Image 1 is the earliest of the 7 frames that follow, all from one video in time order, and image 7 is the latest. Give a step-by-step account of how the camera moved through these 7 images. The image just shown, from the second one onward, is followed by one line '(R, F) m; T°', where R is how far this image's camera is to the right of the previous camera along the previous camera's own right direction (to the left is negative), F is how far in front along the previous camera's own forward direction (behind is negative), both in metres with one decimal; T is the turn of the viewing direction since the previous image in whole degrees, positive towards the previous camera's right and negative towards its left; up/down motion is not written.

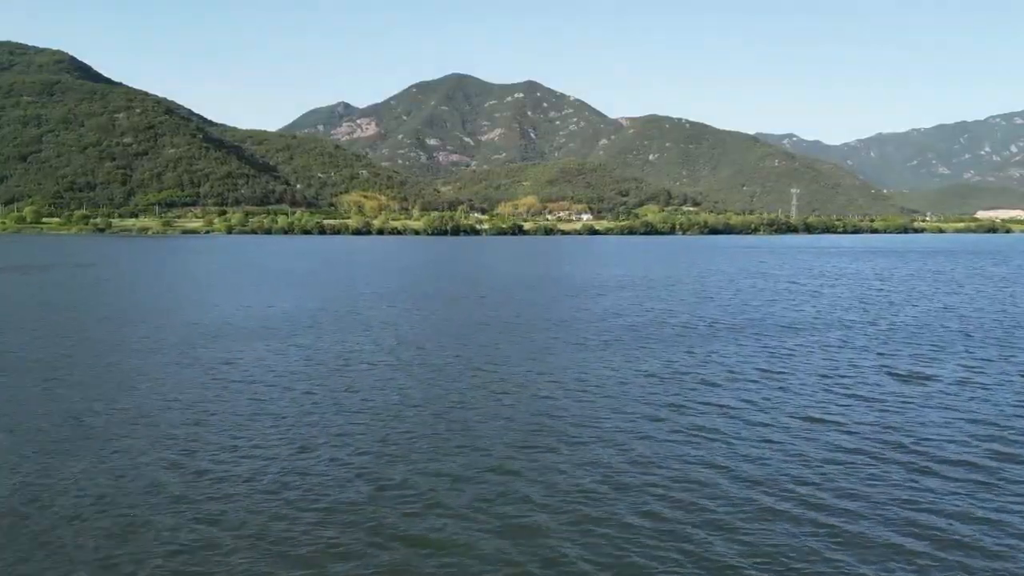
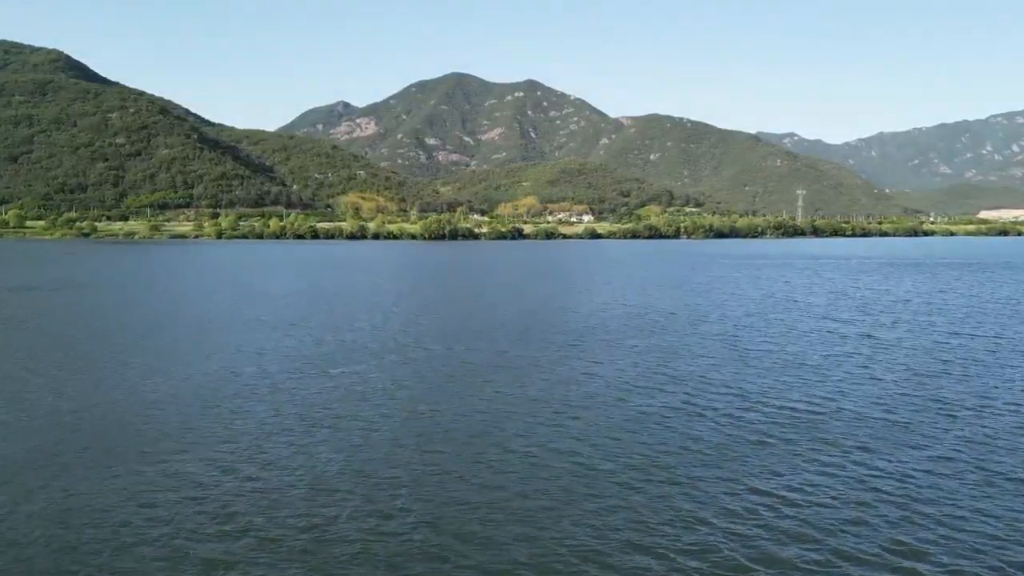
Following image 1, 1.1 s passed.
(+0.3, +5.6) m; 0°
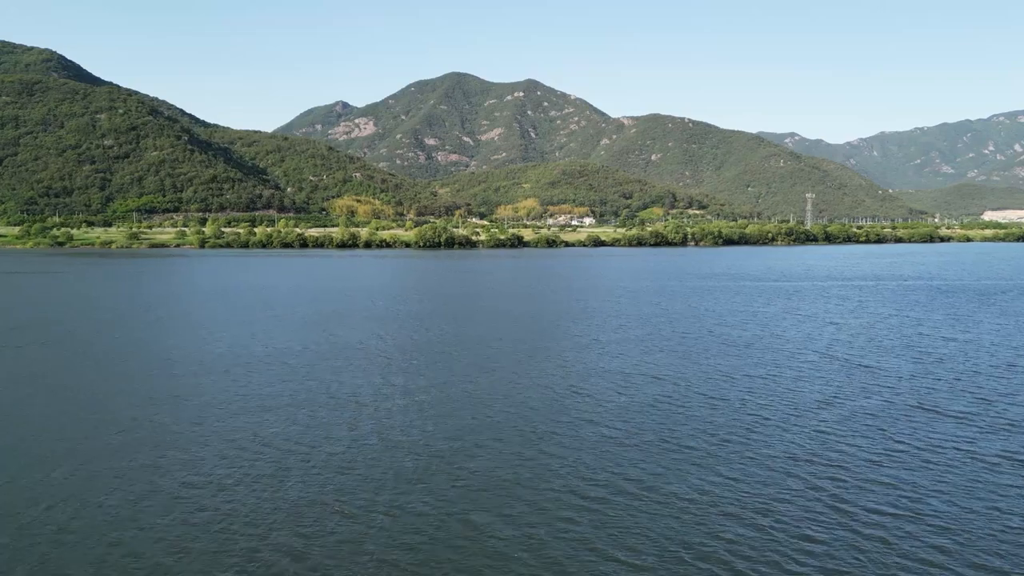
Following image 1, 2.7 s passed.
(+0.3, +8.8) m; 0°
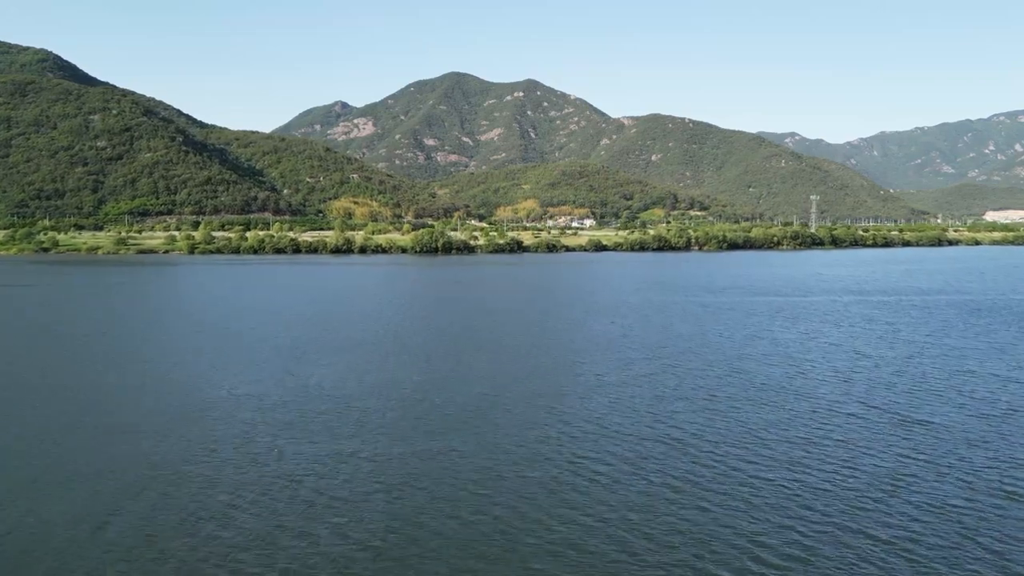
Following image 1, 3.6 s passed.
(+0.2, +4.5) m; 0°
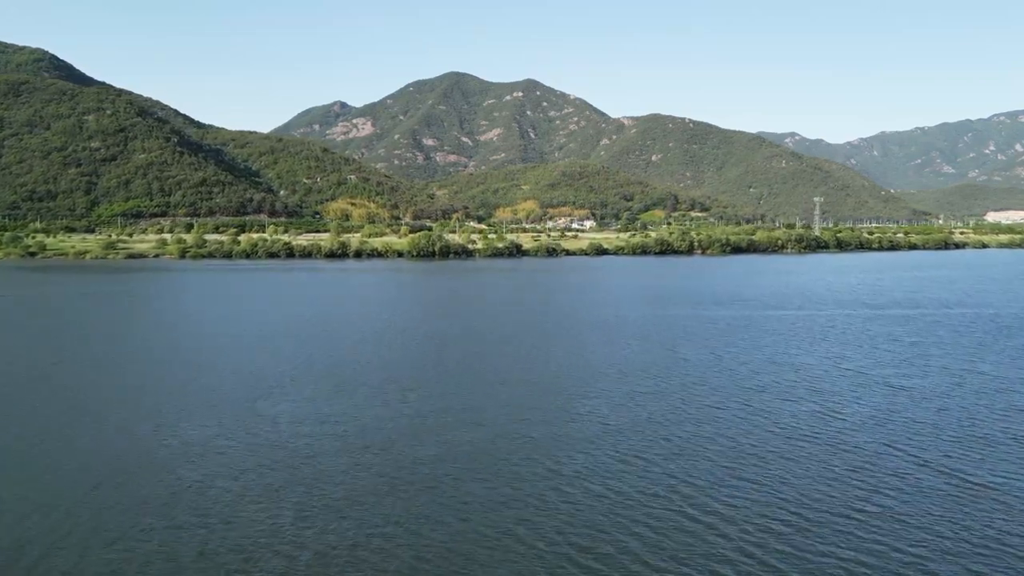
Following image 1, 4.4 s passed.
(+0.2, +3.8) m; 0°
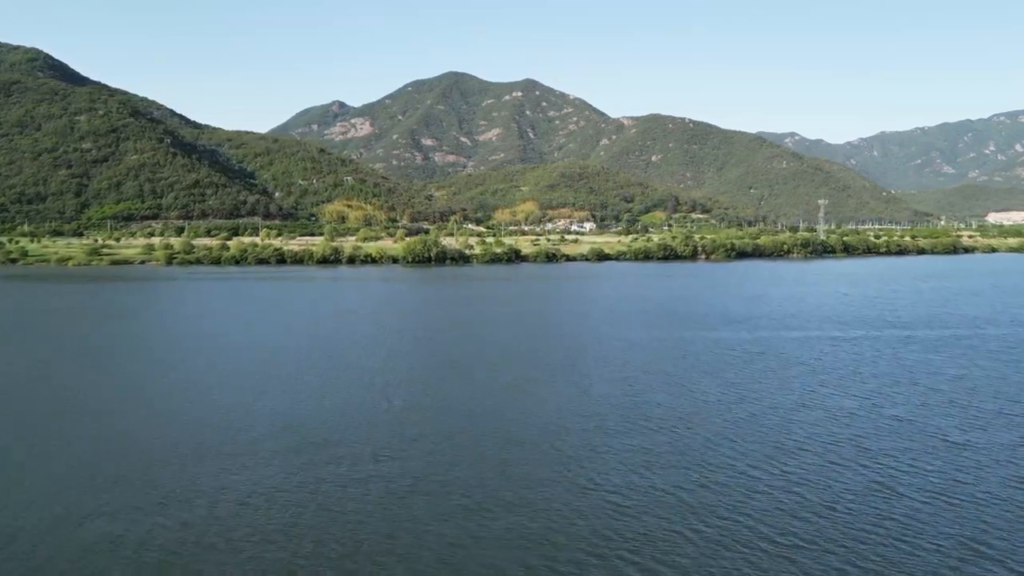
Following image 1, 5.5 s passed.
(+0.2, +5.0) m; 0°
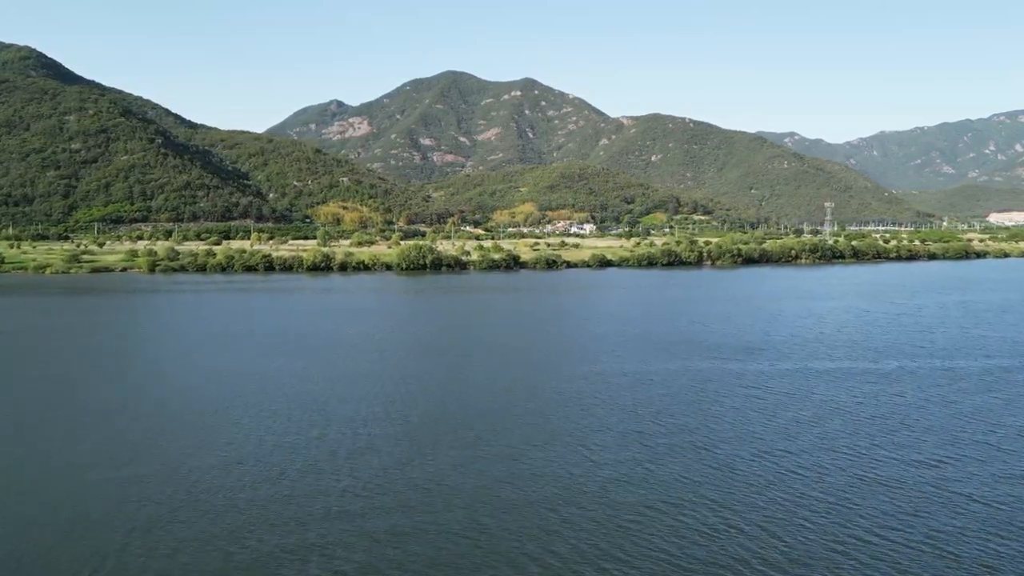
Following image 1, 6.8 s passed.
(+0.2, +6.0) m; 0°
